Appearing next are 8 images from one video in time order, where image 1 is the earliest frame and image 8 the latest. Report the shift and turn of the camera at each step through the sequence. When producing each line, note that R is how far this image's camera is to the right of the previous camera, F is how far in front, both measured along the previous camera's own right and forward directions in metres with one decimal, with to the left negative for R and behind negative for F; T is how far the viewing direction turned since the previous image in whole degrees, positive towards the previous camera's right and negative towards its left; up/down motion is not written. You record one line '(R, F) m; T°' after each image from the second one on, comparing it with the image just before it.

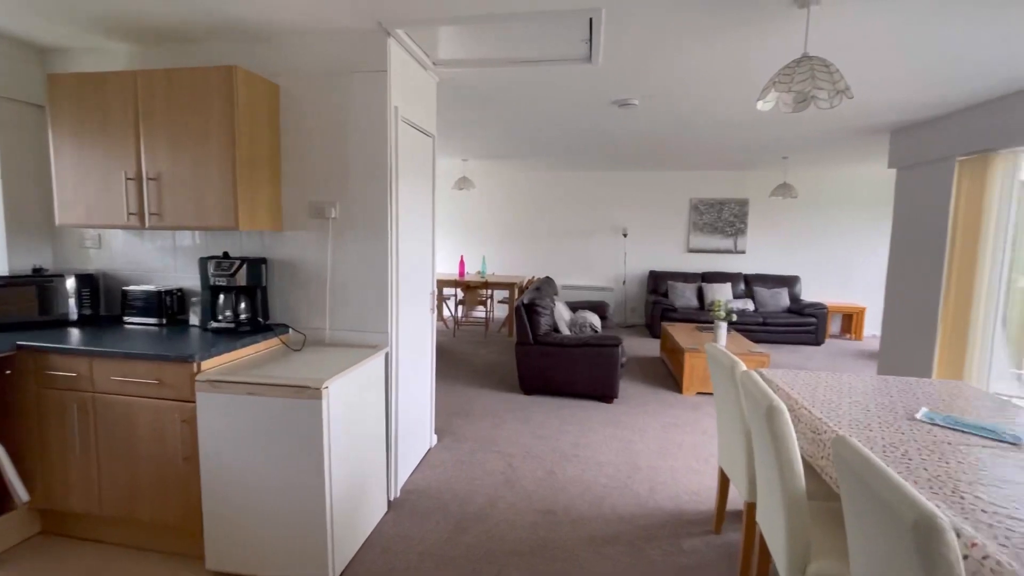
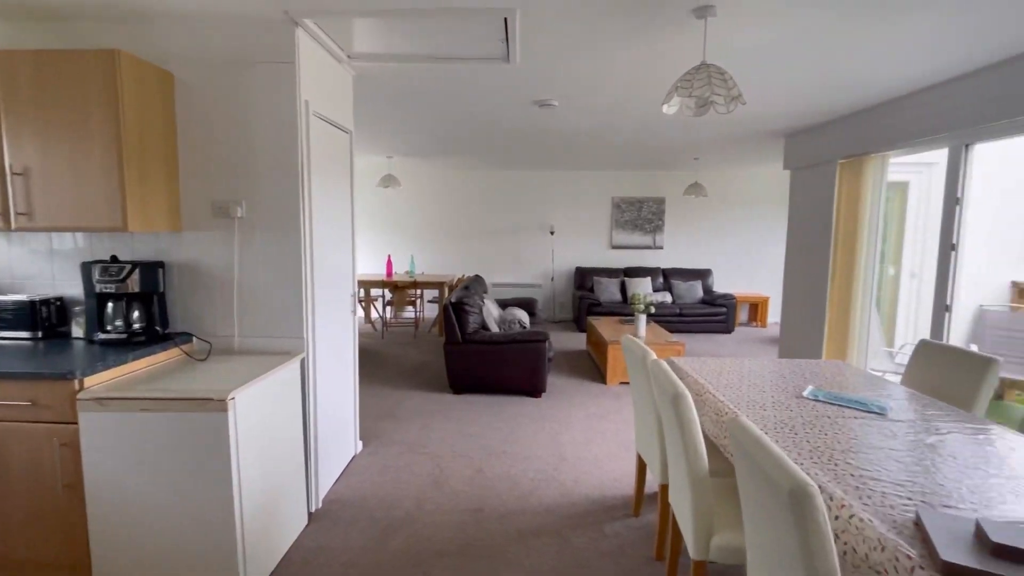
(+0.1, 0.0) m; +8°
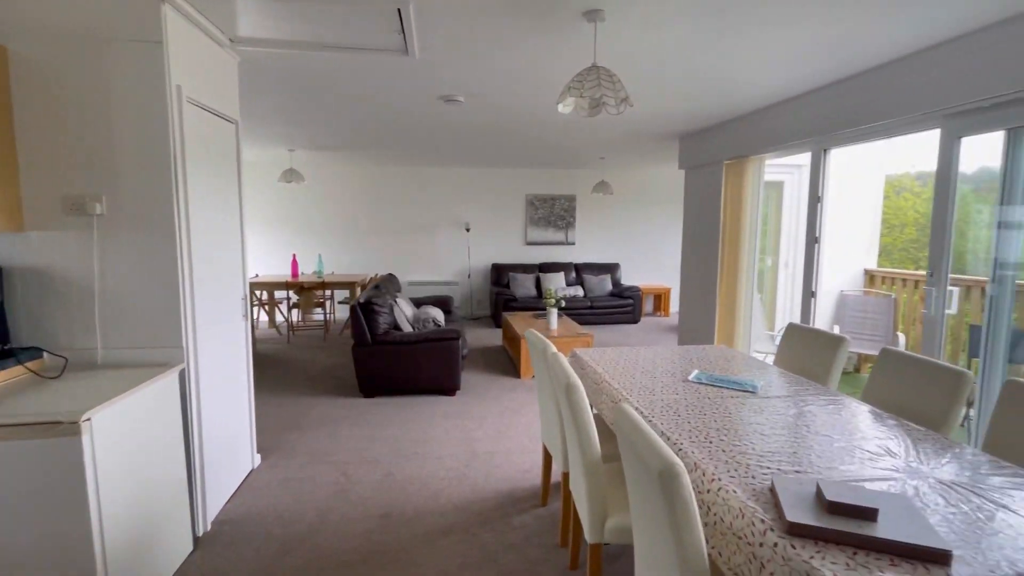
(+0.1, 0.0) m; +9°
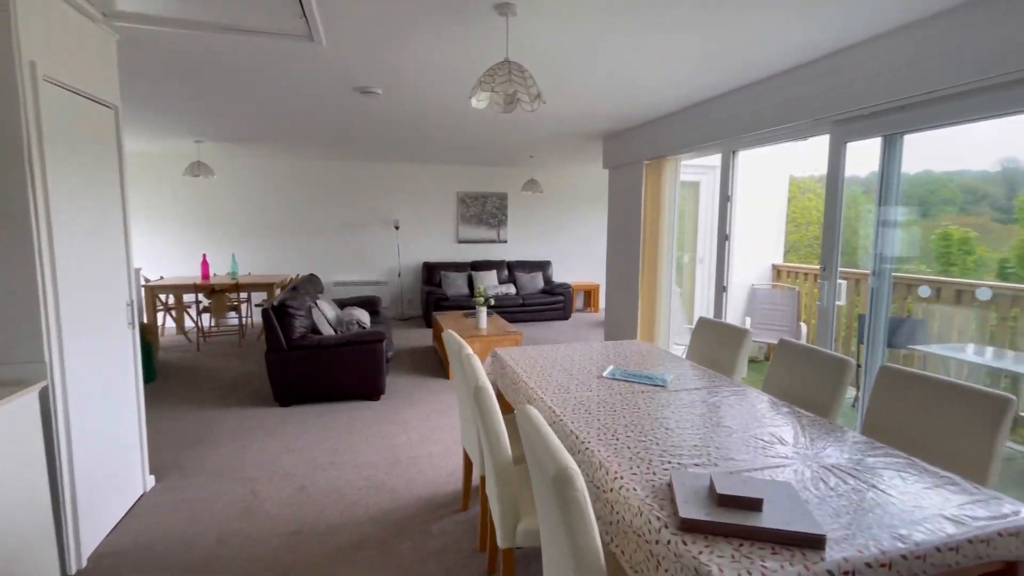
(+0.1, 0.0) m; +7°
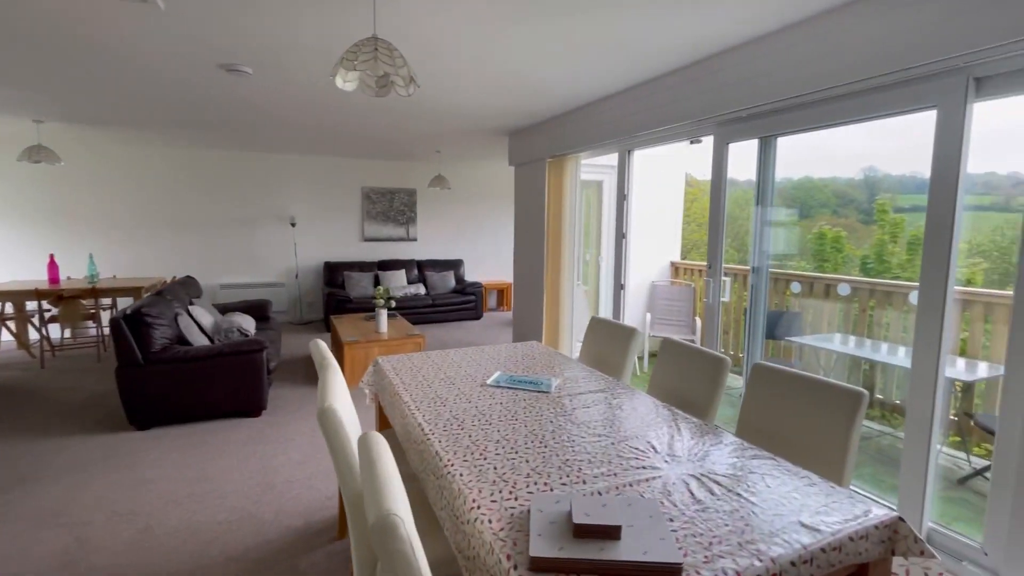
(+0.2, +0.1) m; +9°
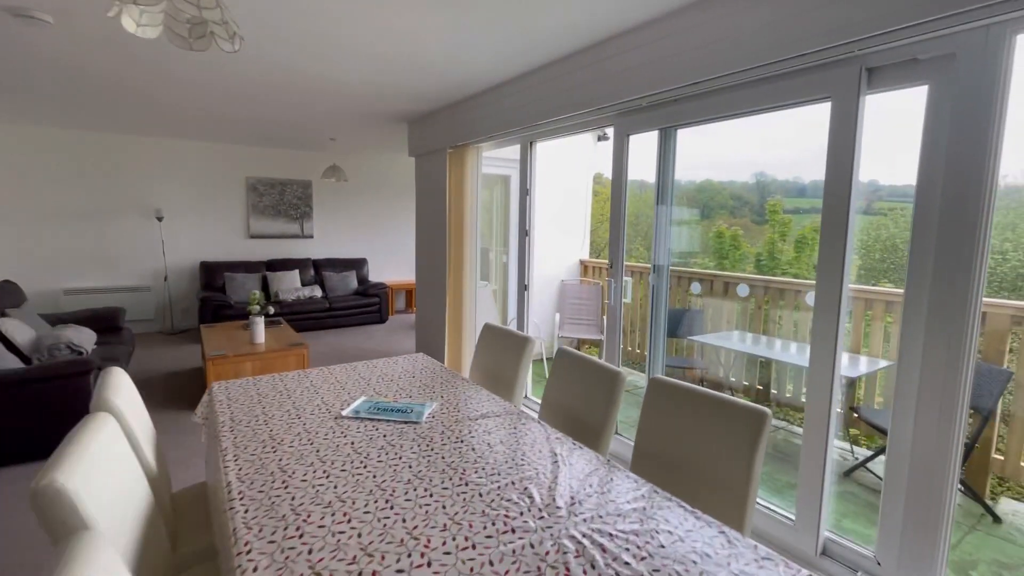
(+0.2, +0.3) m; +9°
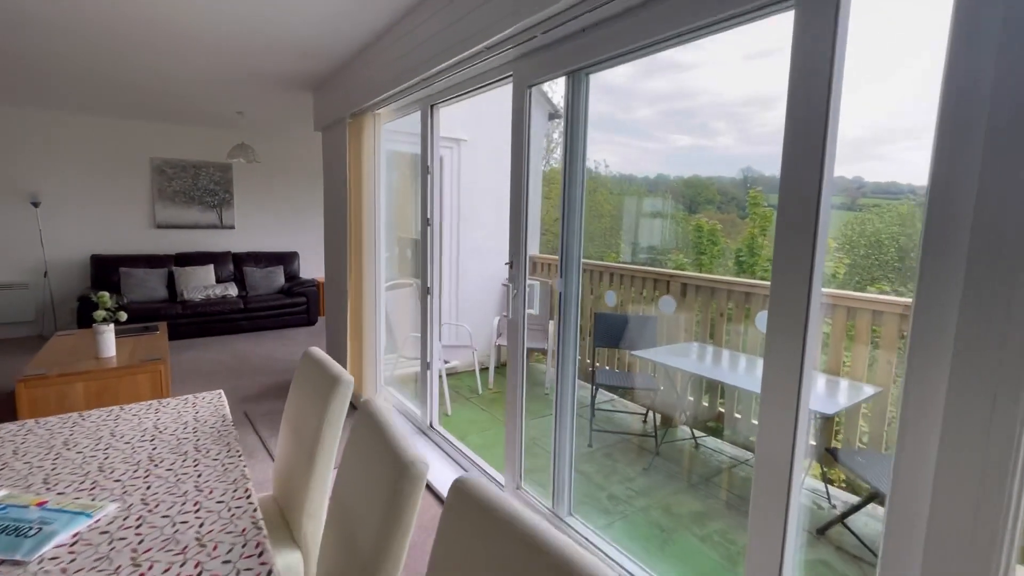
(+0.5, +0.7) m; +1°
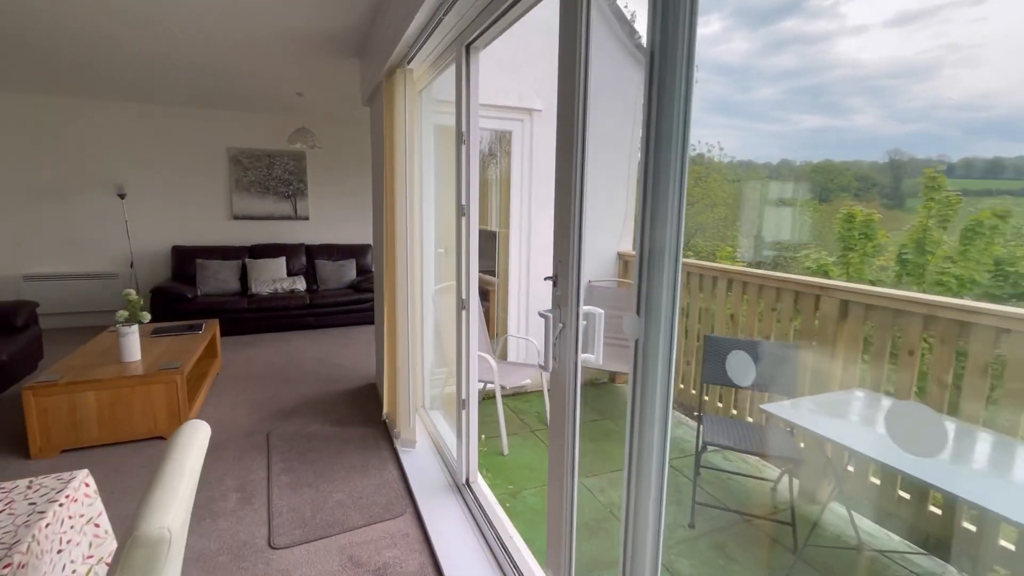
(+0.1, +0.8) m; -12°
